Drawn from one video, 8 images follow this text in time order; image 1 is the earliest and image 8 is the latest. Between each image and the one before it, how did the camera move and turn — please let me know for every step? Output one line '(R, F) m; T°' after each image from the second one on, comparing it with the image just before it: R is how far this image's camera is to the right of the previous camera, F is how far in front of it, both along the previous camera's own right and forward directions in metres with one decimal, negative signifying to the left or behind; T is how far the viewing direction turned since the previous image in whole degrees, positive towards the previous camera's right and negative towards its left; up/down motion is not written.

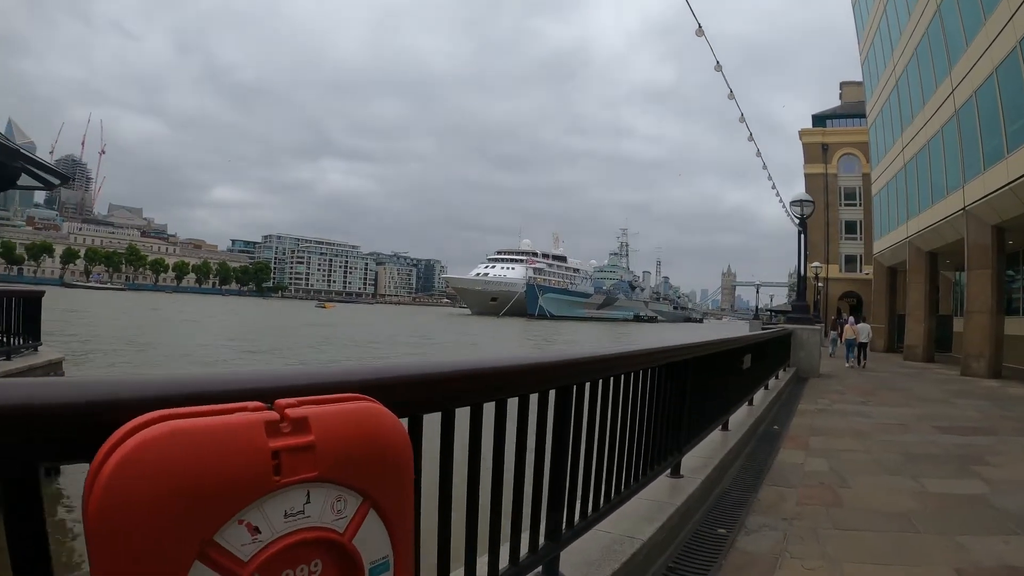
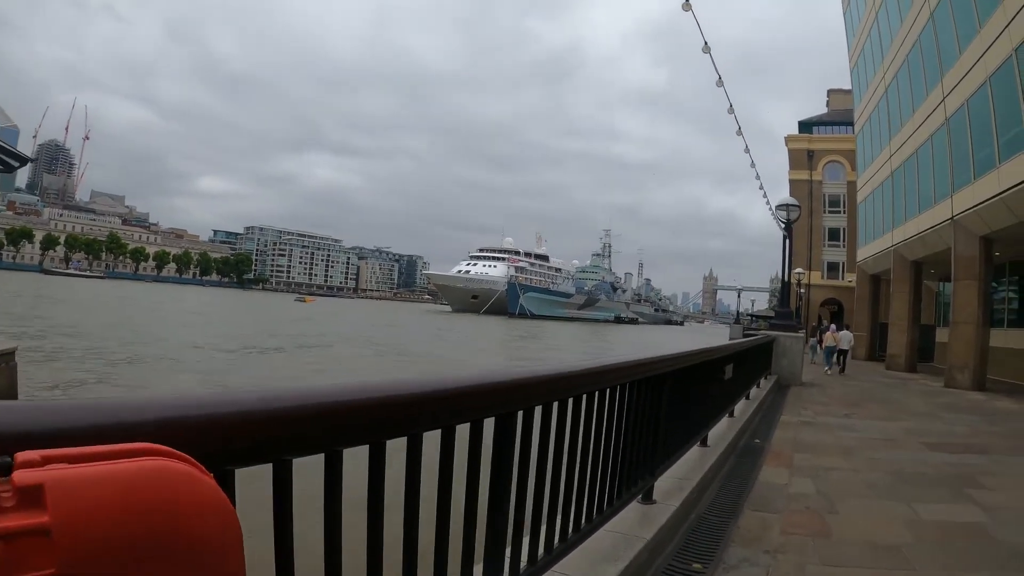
(+0.2, +0.5) m; +1°
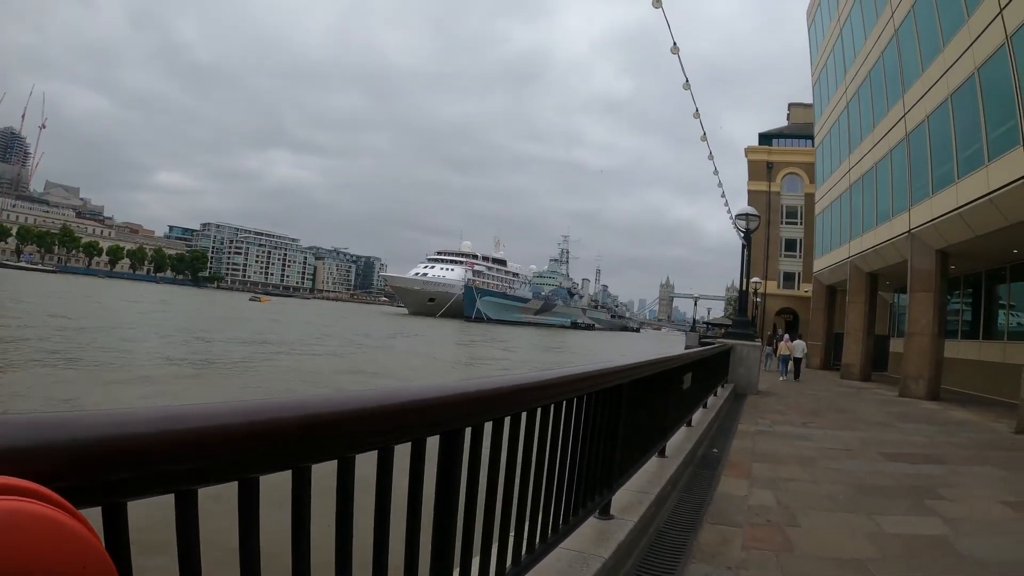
(+0.1, +0.3) m; +3°
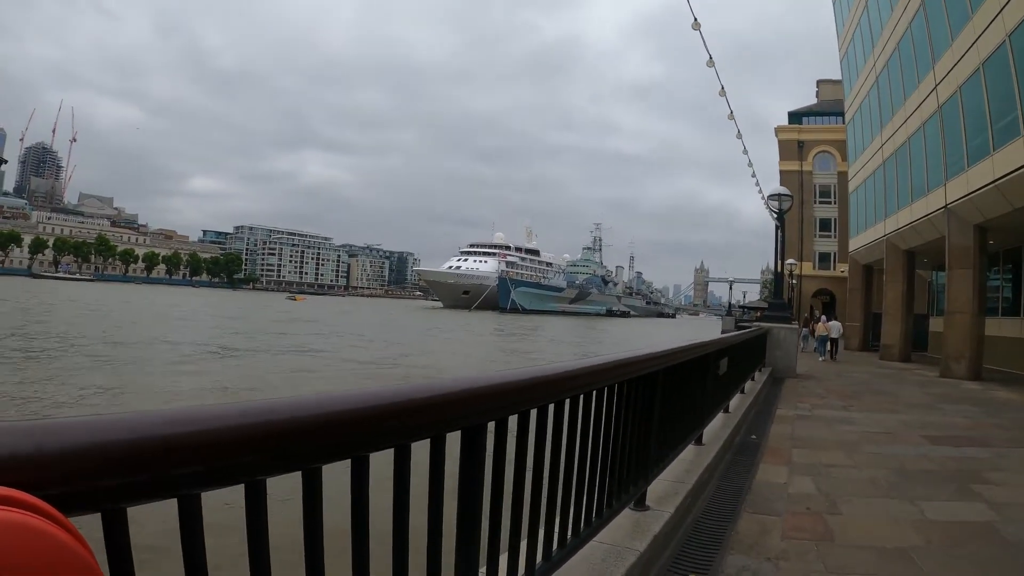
(0.0, -0.1) m; -3°
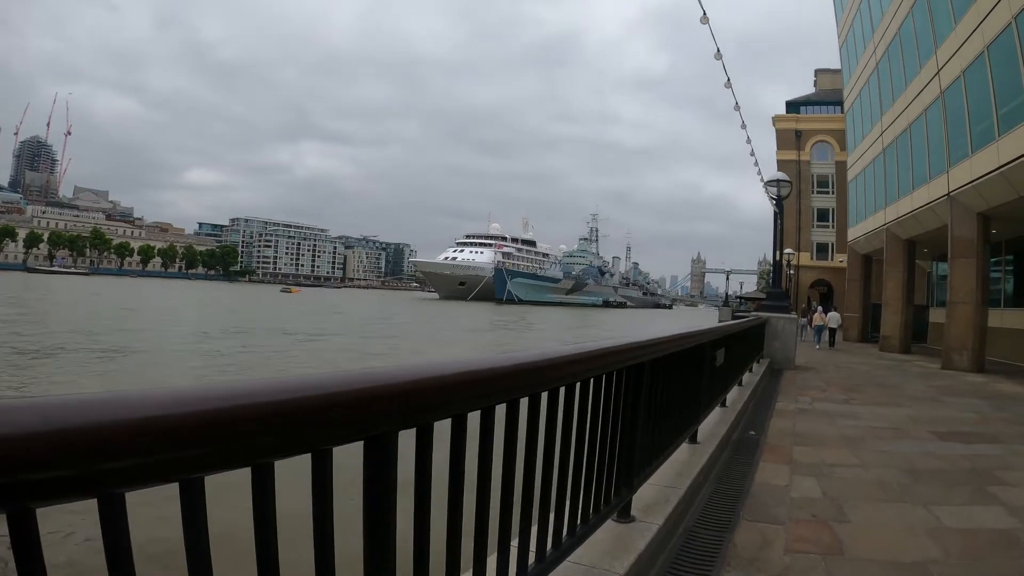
(+0.2, +0.5) m; 0°
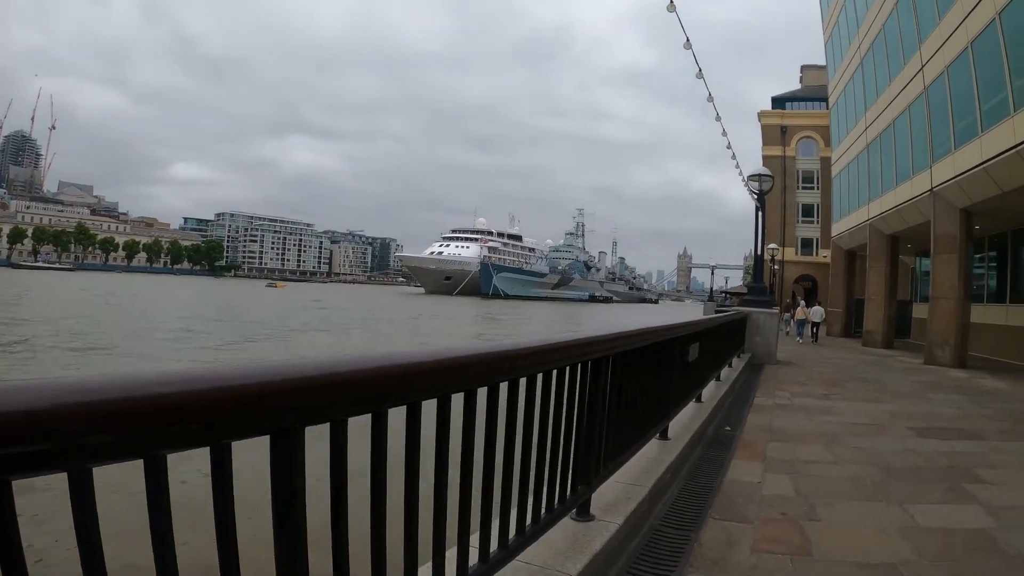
(+0.2, +0.2) m; +1°
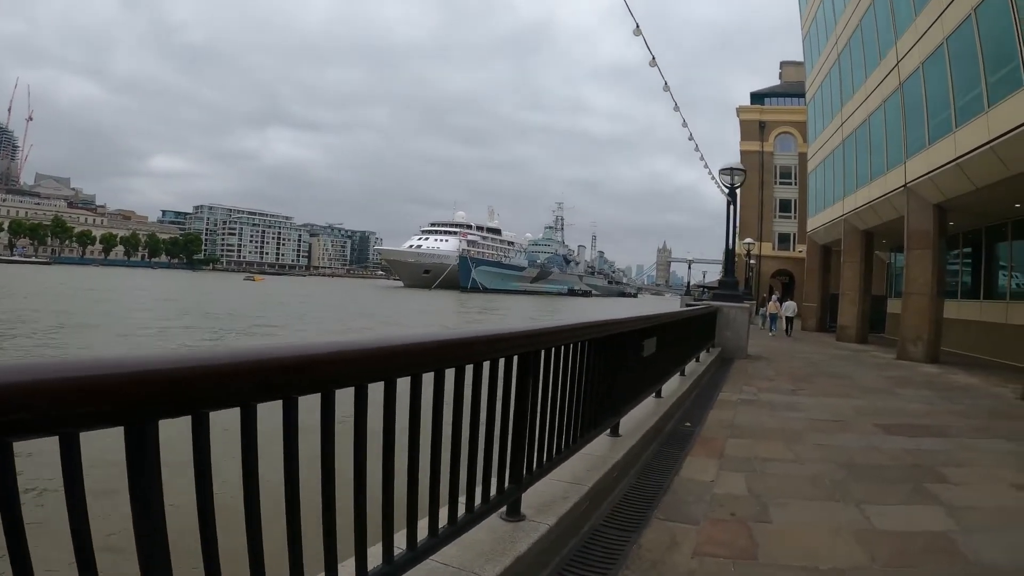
(+0.3, +0.3) m; +2°
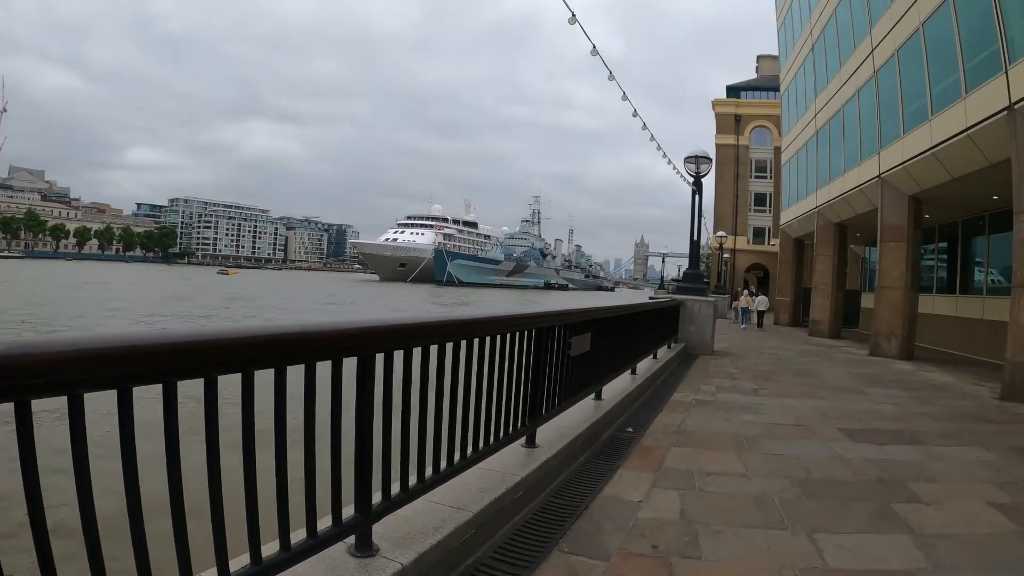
(+0.6, +0.8) m; +2°
